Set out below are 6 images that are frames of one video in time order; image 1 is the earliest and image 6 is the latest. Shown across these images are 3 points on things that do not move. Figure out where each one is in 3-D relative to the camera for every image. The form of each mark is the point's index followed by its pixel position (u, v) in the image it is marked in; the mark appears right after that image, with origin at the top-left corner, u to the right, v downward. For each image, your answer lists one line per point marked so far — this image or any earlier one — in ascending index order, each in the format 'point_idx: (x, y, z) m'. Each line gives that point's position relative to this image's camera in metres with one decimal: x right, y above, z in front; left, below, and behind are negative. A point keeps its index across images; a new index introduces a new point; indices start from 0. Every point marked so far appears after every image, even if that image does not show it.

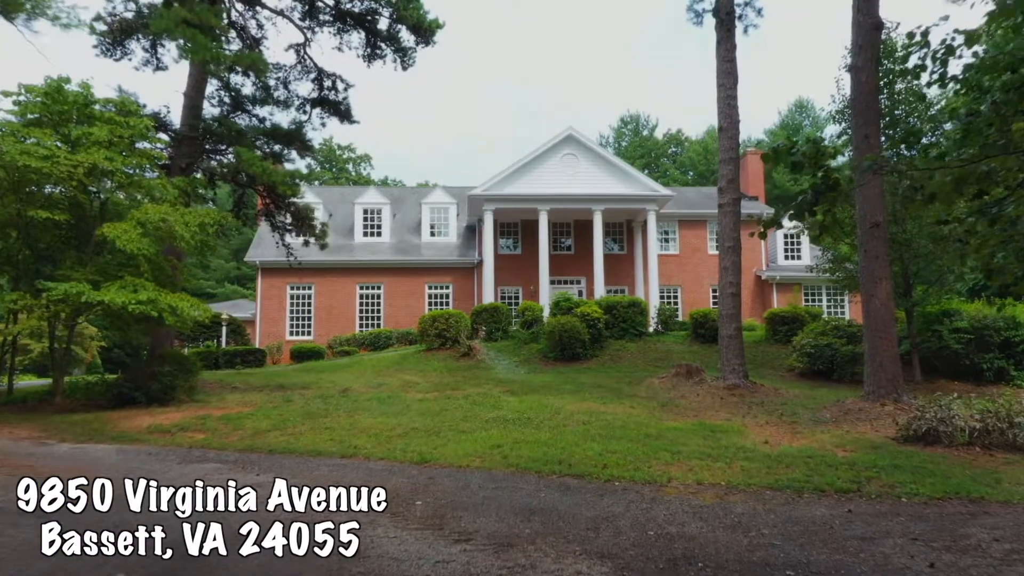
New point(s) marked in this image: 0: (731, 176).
0: (+4.3, +2.2, +14.4) m
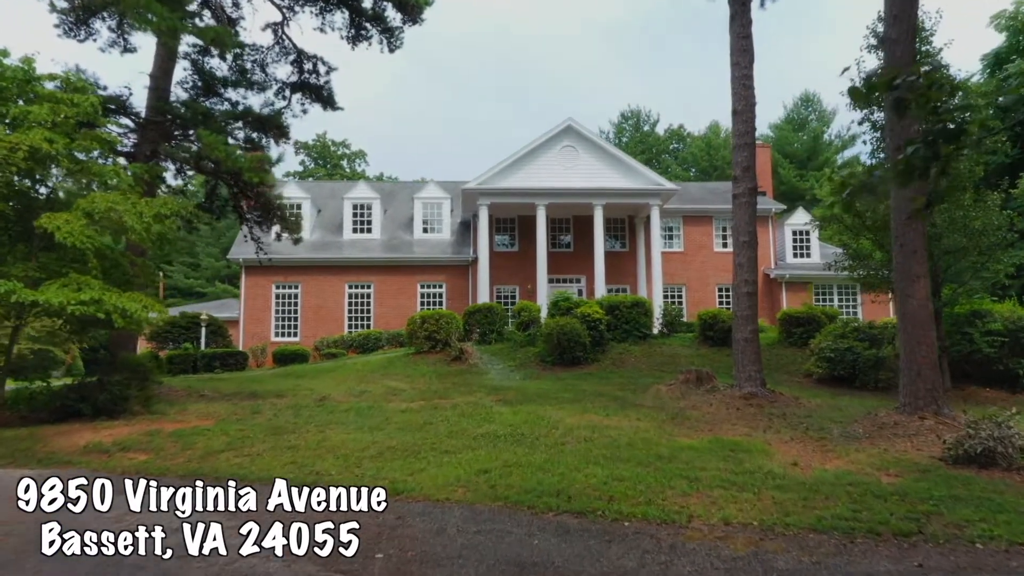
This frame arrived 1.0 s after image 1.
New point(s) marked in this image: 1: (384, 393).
0: (+4.2, +2.2, +13.1) m
1: (-2.5, -2.1, +14.5) m
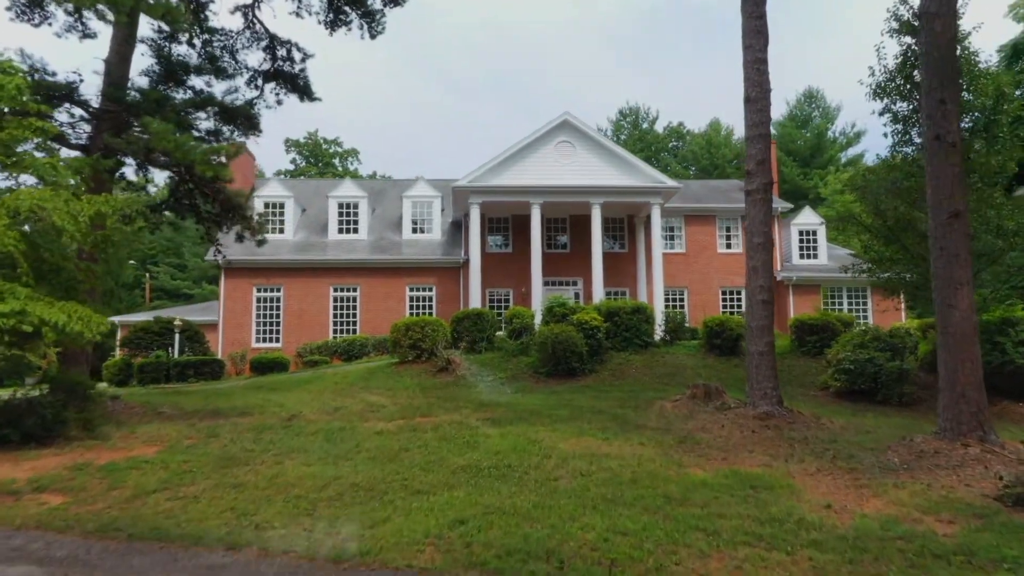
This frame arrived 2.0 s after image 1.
0: (+4.0, +2.1, +11.8) m
1: (-2.7, -2.2, +13.2) m
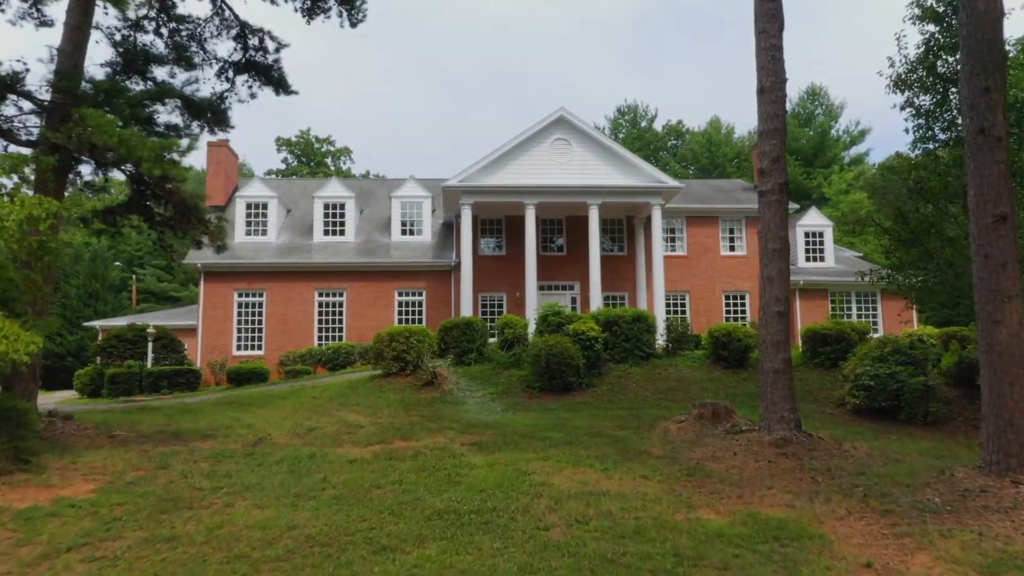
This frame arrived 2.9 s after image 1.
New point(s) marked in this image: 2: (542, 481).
0: (+3.8, +1.9, +10.6) m
1: (-2.9, -2.4, +12.0) m
2: (+0.3, -2.3, +8.6) m
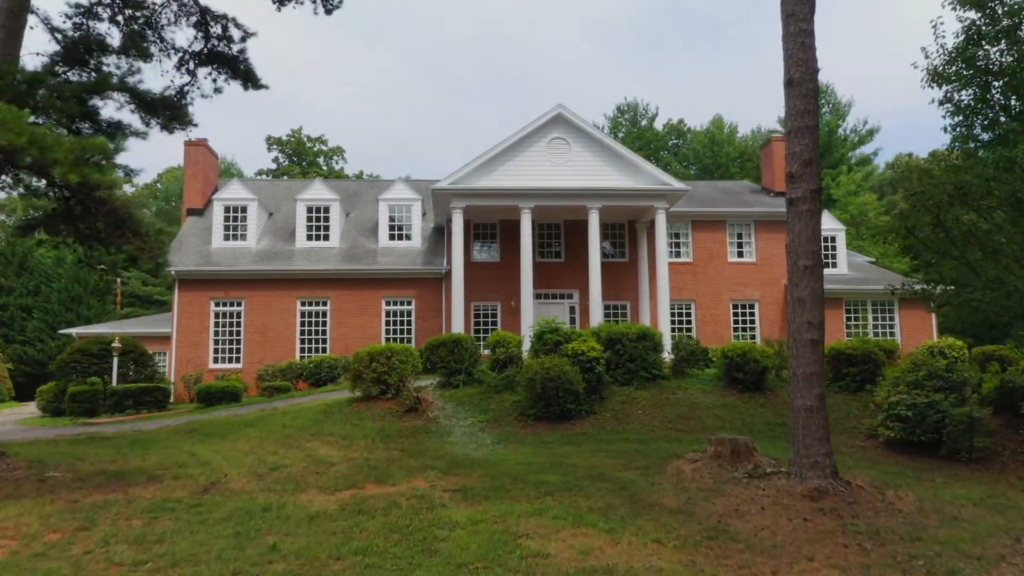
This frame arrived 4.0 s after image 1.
0: (+3.7, +1.6, +9.2) m
1: (-3.0, -2.6, +10.6) m
2: (+0.2, -2.5, +7.2) m
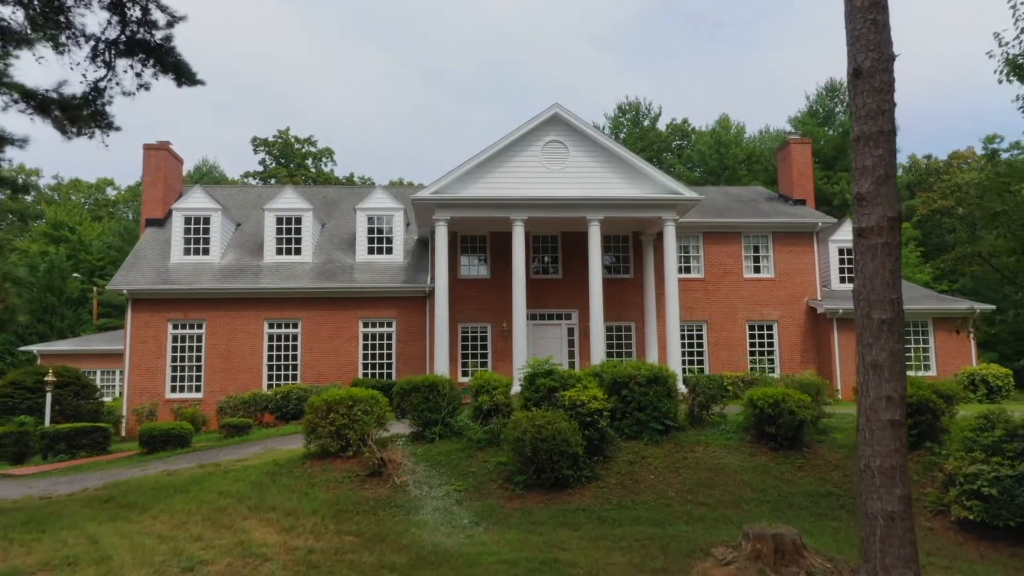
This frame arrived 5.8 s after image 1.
0: (+3.4, +1.1, +6.8) m
1: (-3.3, -3.2, +8.2) m
2: (0.0, -3.1, +4.8) m
